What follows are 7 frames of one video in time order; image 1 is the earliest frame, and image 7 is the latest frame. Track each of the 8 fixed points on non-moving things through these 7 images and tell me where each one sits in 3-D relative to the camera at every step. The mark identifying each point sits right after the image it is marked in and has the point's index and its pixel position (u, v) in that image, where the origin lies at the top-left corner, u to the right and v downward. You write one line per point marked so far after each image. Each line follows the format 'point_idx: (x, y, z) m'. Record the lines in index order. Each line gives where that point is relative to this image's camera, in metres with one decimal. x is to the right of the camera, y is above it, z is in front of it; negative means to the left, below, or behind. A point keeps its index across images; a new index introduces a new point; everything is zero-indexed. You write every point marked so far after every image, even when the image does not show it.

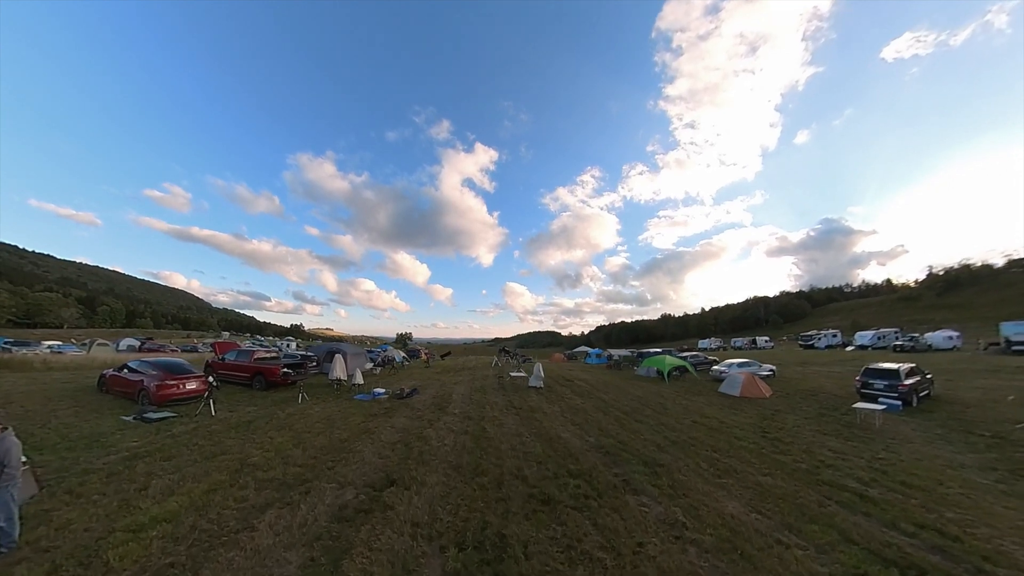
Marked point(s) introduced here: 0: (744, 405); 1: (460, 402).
0: (+11.7, -6.0, +19.9) m
1: (-1.8, -4.0, +13.8) m
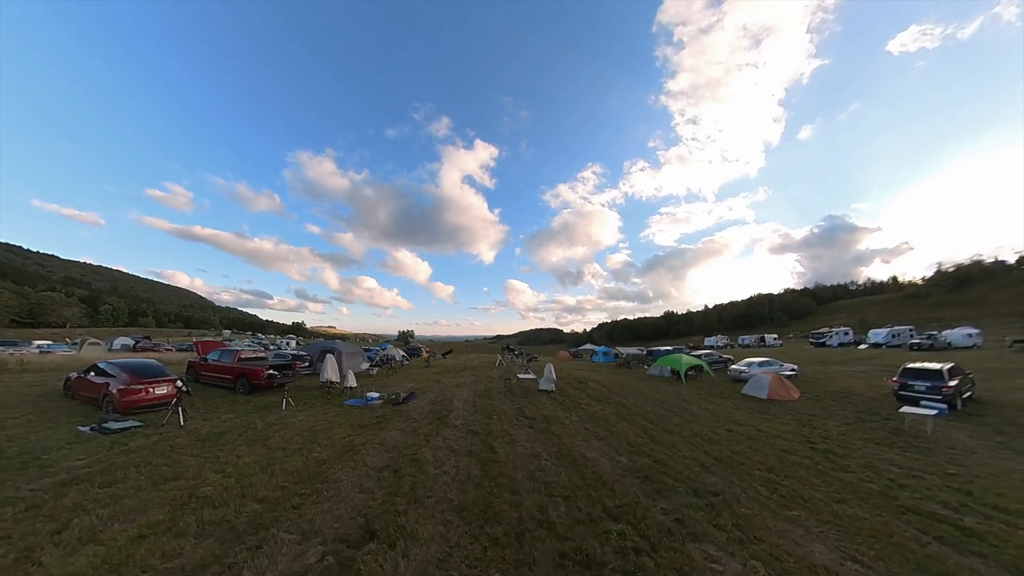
0: (+12.1, -5.6, +18.0) m
1: (-1.5, -3.7, +11.9) m
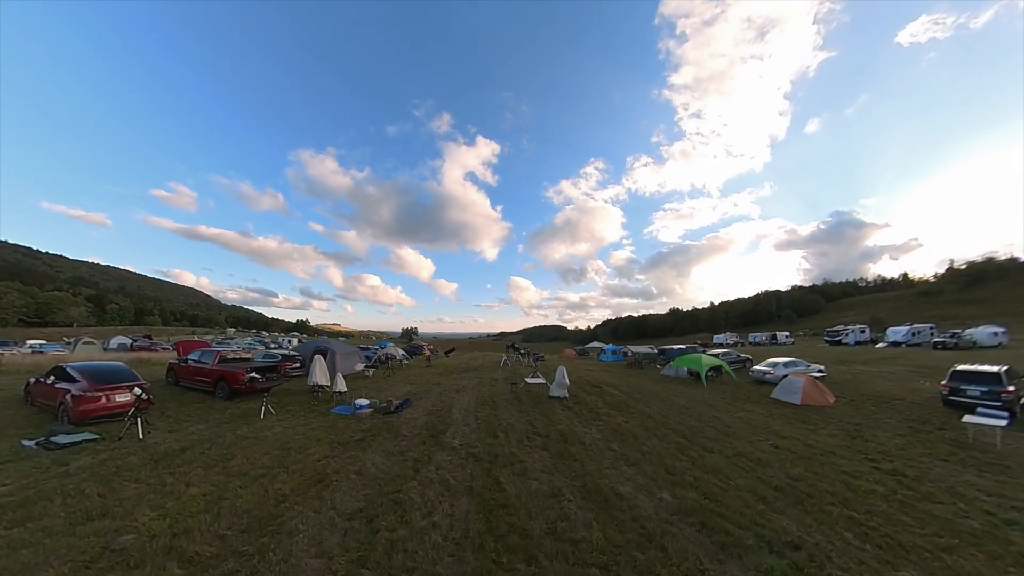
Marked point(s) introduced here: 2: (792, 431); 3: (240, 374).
0: (+12.3, -5.4, +16.0) m
1: (-1.3, -3.5, +10.0) m
2: (+9.7, -5.0, +13.7) m
3: (-11.6, -3.7, +16.9) m
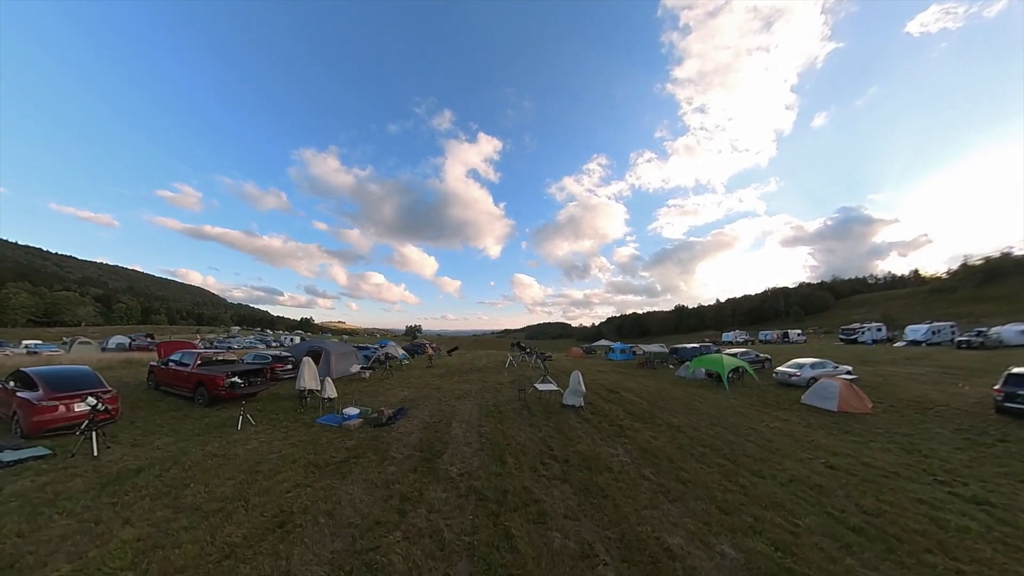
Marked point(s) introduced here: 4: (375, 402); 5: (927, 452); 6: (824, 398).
0: (+12.6, -5.1, +14.3) m
1: (-1.1, -3.3, +8.4) m
2: (+10.0, -4.8, +12.0) m
3: (-11.3, -3.5, +15.3) m
4: (-5.1, -4.3, +14.8) m
5: (+13.1, -5.1, +12.5) m
6: (+14.0, -4.9, +17.8) m
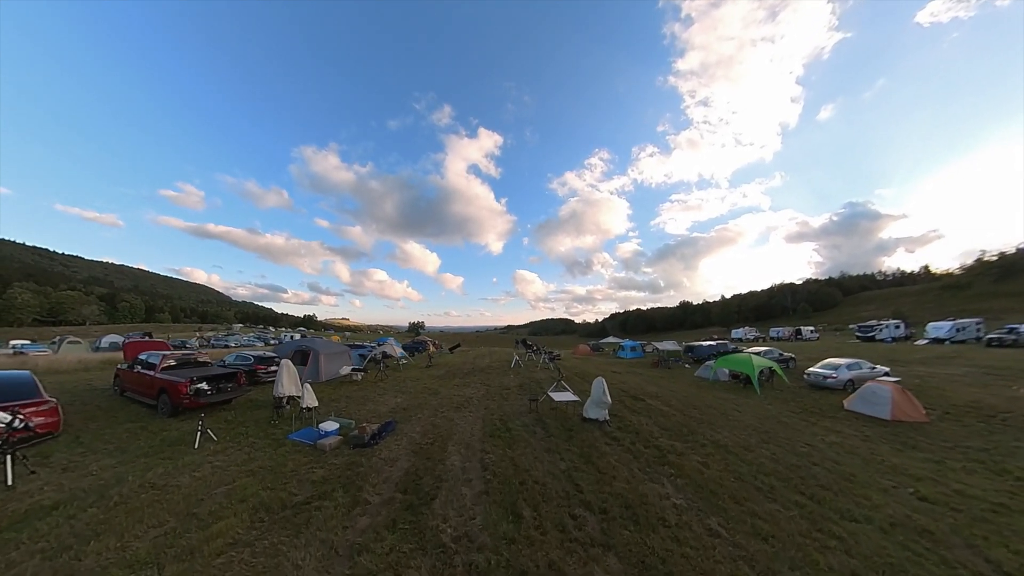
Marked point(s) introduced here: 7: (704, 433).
0: (+12.9, -4.8, +12.2) m
1: (-0.8, -3.1, +6.3) m
2: (+10.2, -4.5, +9.9) m
3: (-11.1, -3.3, +13.3) m
4: (-4.9, -4.0, +12.7) m
5: (+13.4, -4.8, +10.4) m
6: (+14.3, -4.6, +15.7) m
7: (+4.9, -3.7, +10.1) m
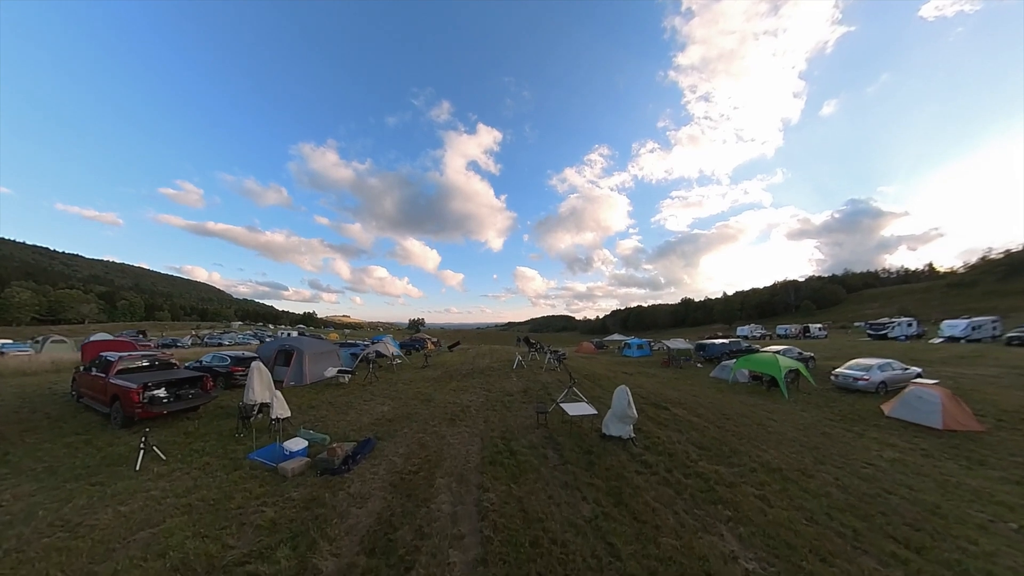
0: (+13.0, -4.6, +10.5) m
1: (-0.7, -2.9, +4.6) m
2: (+10.3, -4.3, +8.2) m
3: (-11.0, -3.0, +11.5) m
4: (-4.8, -3.7, +11.0) m
5: (+13.5, -4.6, +8.7) m
6: (+14.4, -4.3, +14.0) m
7: (+4.9, -3.5, +8.3) m
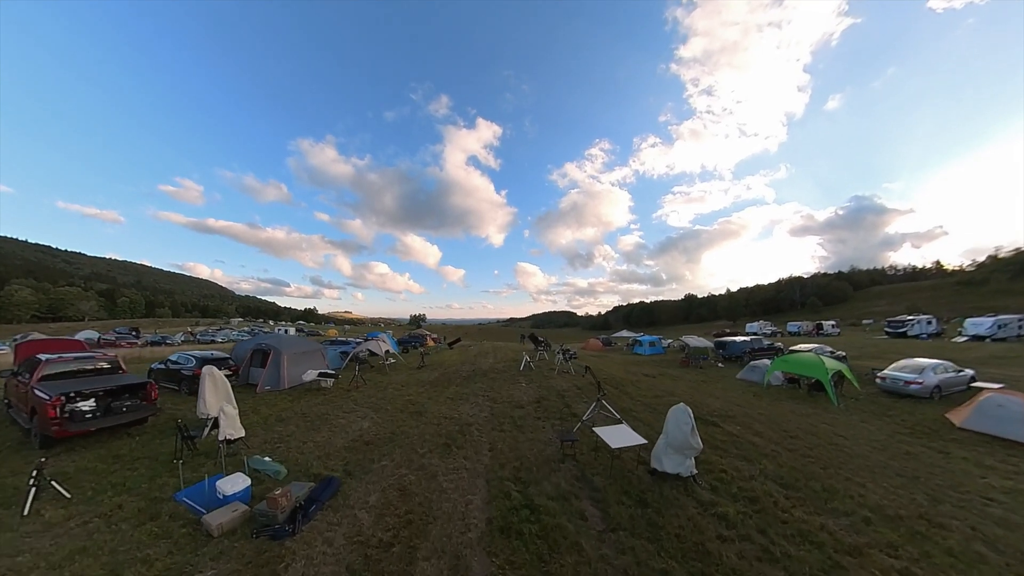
0: (+13.2, -4.3, +8.3) m
1: (-0.5, -2.6, +2.3) m
2: (+10.6, -4.0, +5.9) m
3: (-10.7, -2.7, +9.3) m
4: (-4.5, -3.4, +8.8) m
5: (+13.7, -4.3, +6.5) m
6: (+14.6, -4.0, +11.8) m
7: (+5.2, -3.2, +6.1) m
